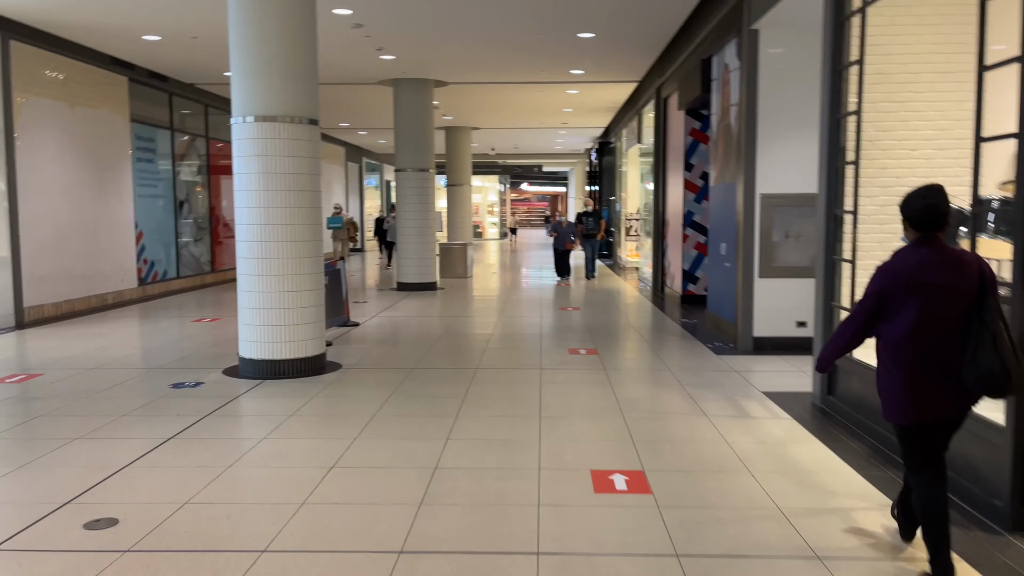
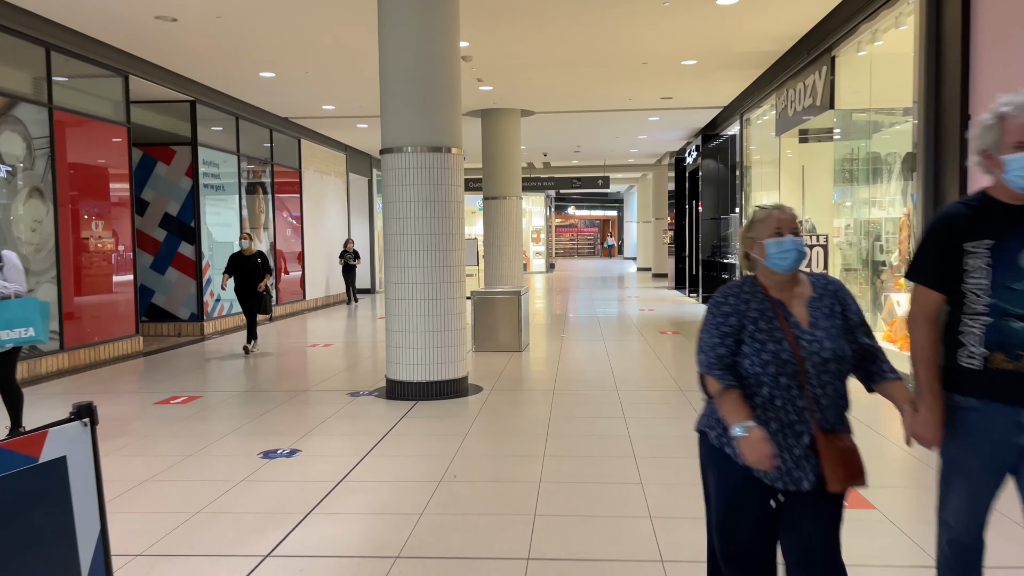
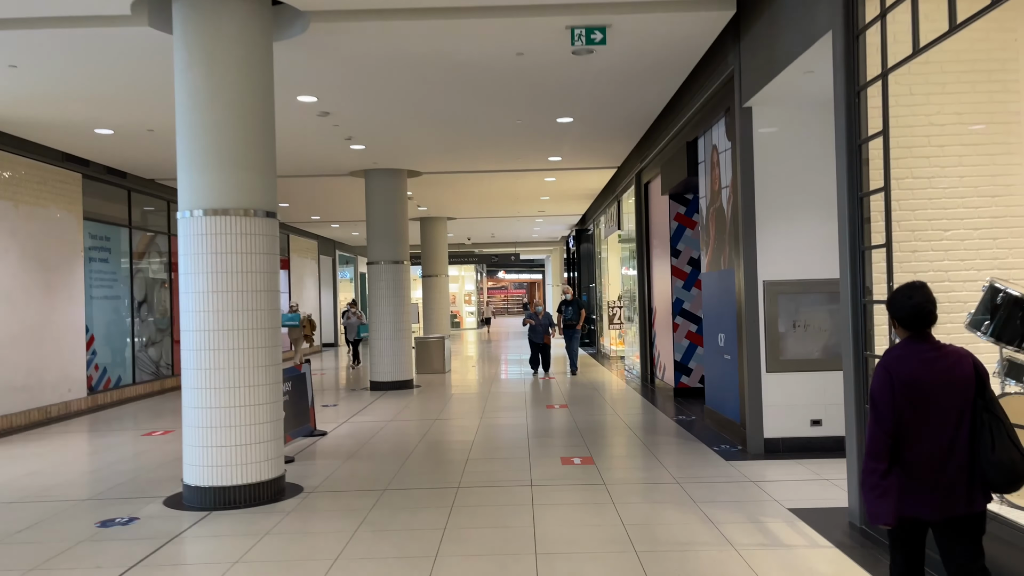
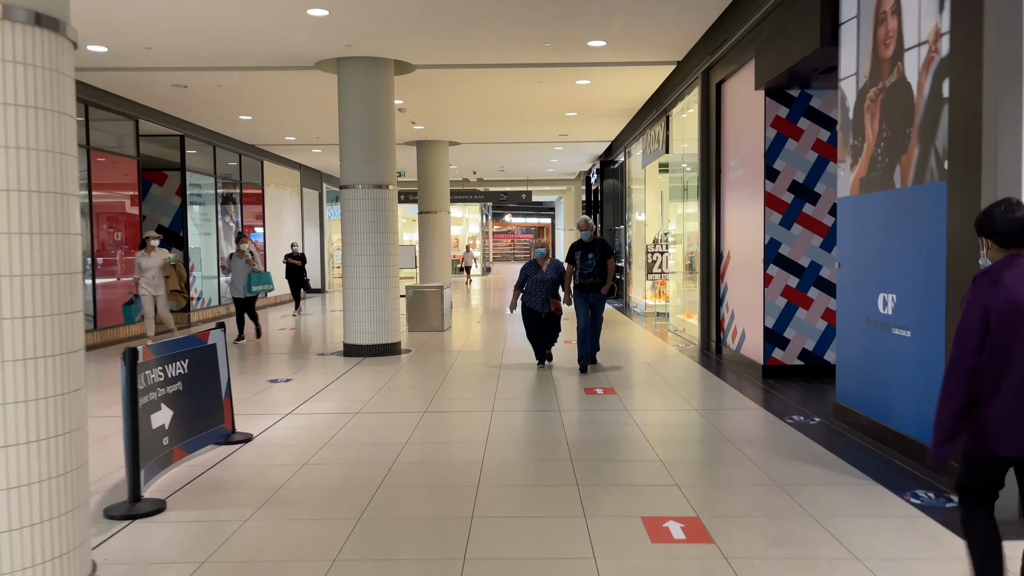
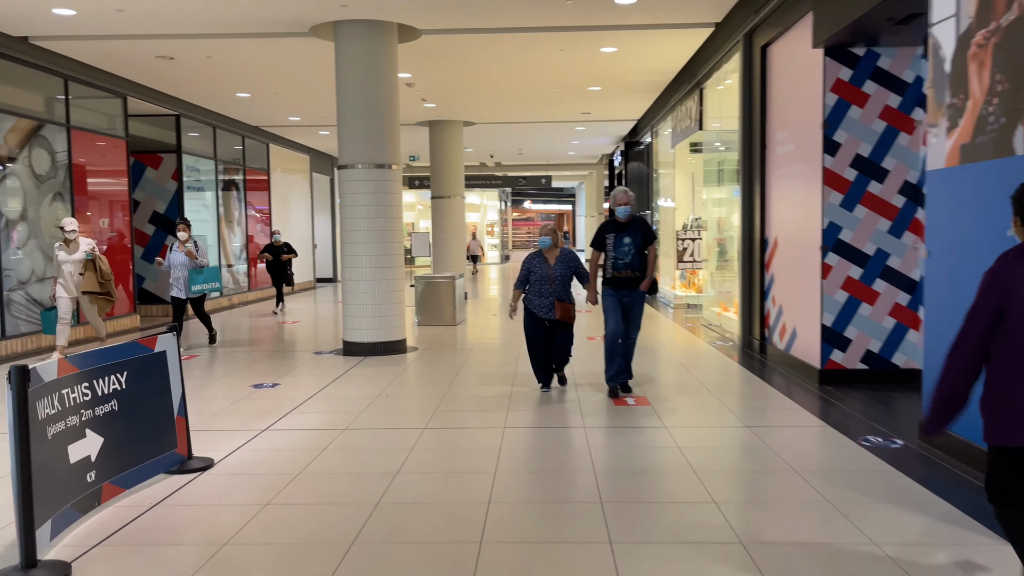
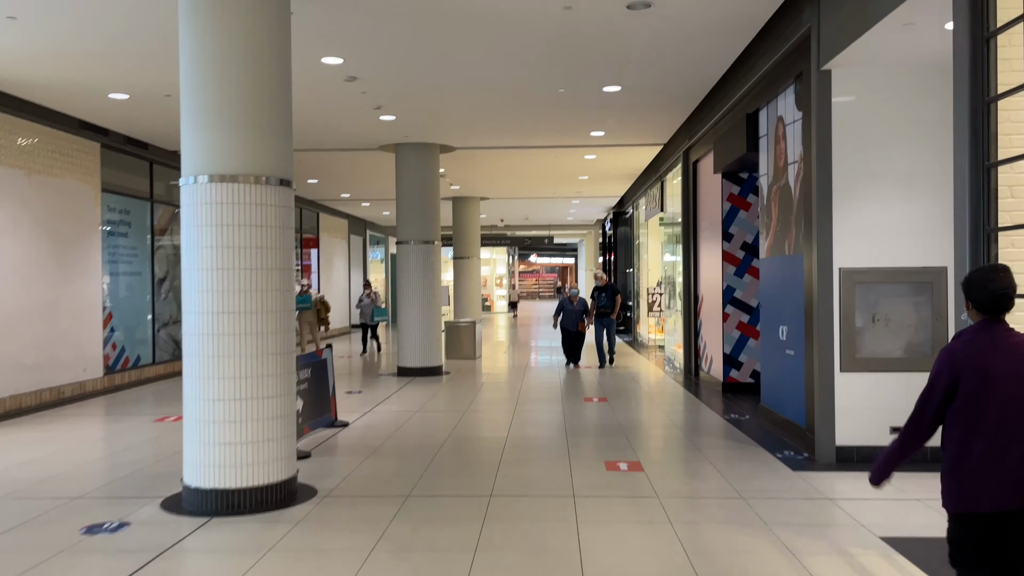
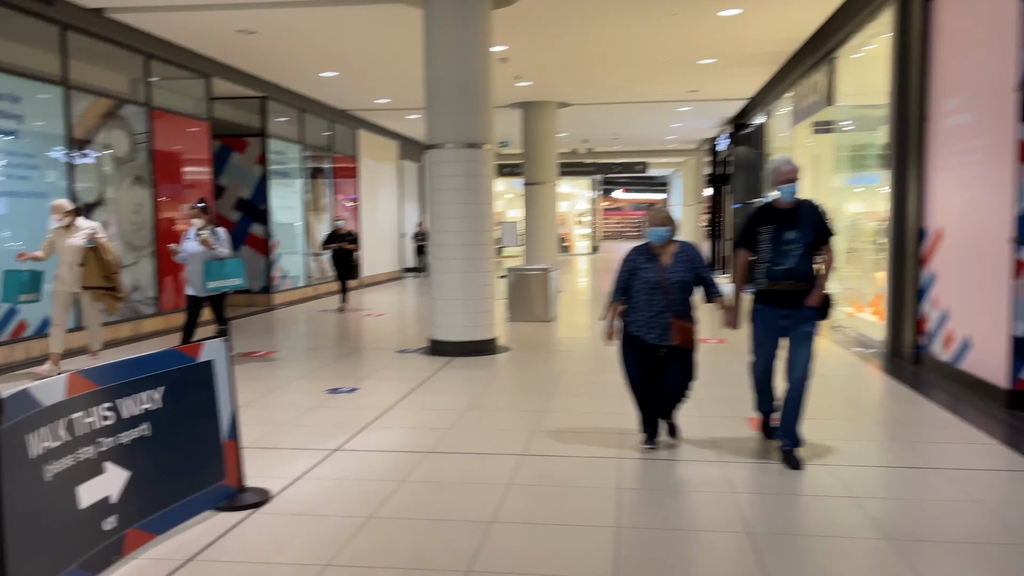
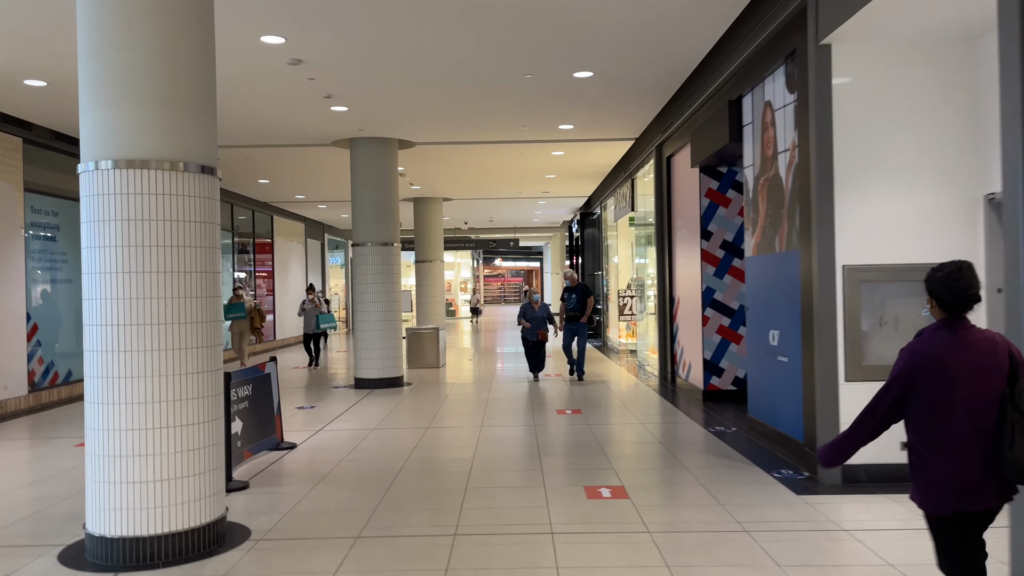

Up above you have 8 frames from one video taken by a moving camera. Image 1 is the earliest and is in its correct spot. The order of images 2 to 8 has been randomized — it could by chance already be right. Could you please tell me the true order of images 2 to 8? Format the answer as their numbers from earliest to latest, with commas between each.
3, 6, 8, 4, 5, 7, 2
